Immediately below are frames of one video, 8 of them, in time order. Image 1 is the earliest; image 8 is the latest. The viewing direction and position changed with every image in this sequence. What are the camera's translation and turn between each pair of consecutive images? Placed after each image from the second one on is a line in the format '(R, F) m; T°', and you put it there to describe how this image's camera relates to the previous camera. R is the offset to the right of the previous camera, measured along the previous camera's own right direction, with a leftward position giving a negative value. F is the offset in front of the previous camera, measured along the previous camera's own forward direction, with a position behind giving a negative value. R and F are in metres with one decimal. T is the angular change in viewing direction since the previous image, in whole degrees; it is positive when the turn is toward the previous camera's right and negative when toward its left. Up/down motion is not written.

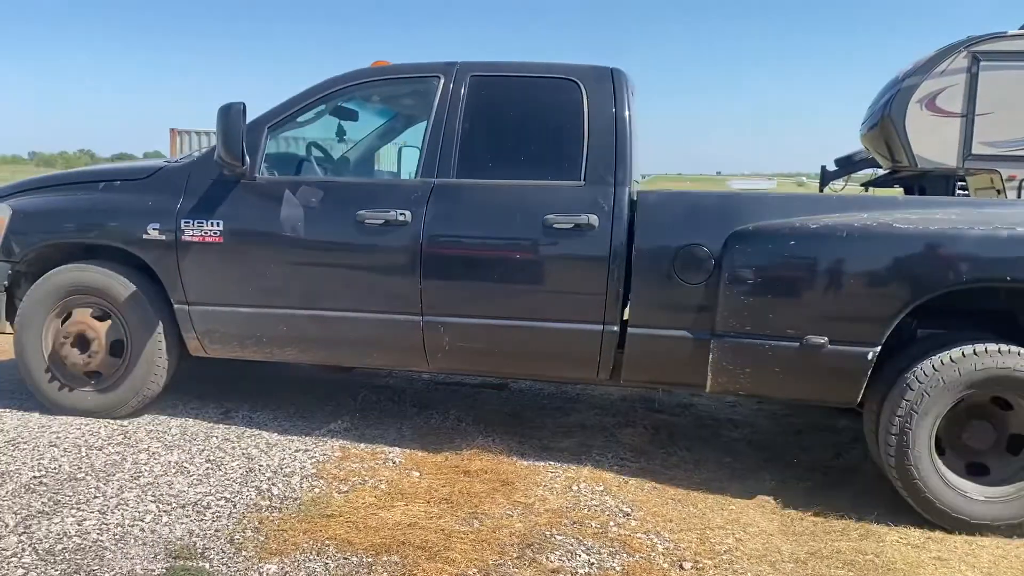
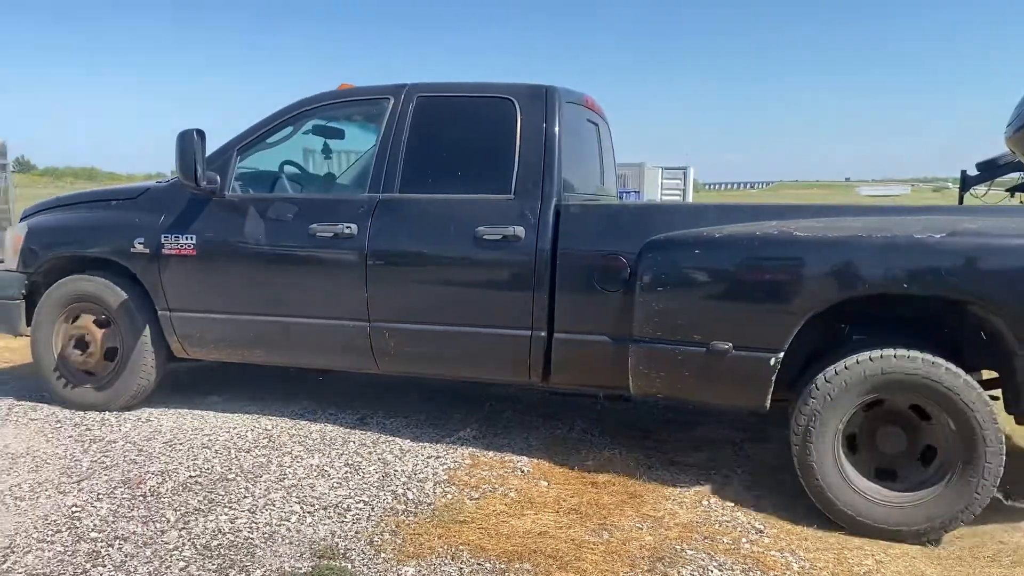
(+0.8, -0.2) m; -7°
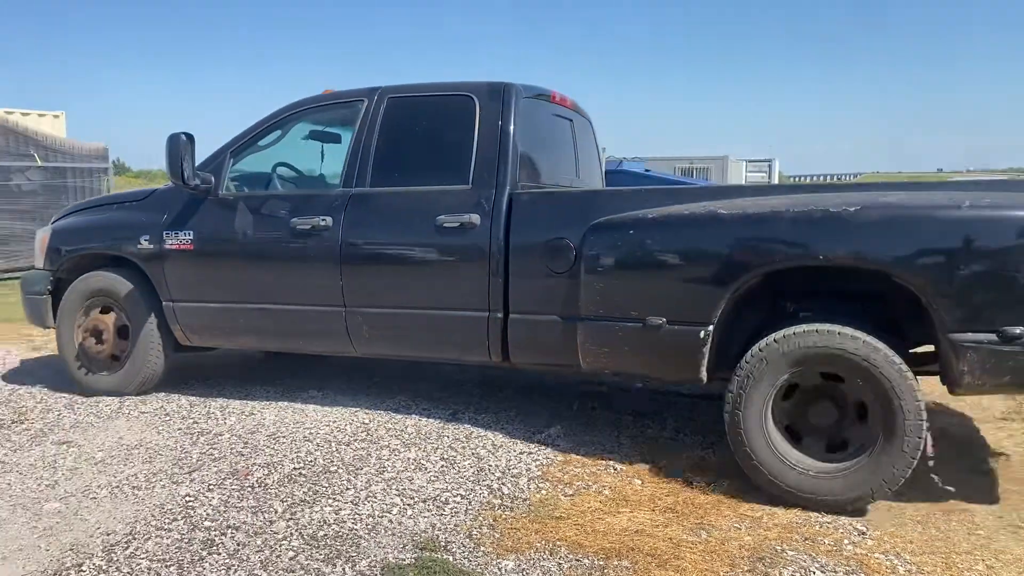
(+0.6, -0.2) m; -5°
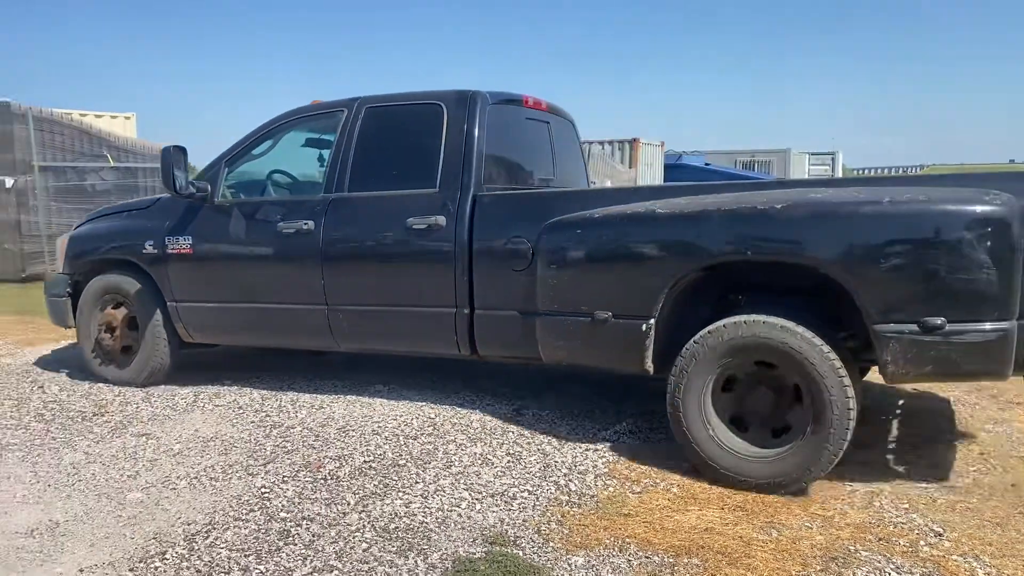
(+0.5, -0.2) m; -4°
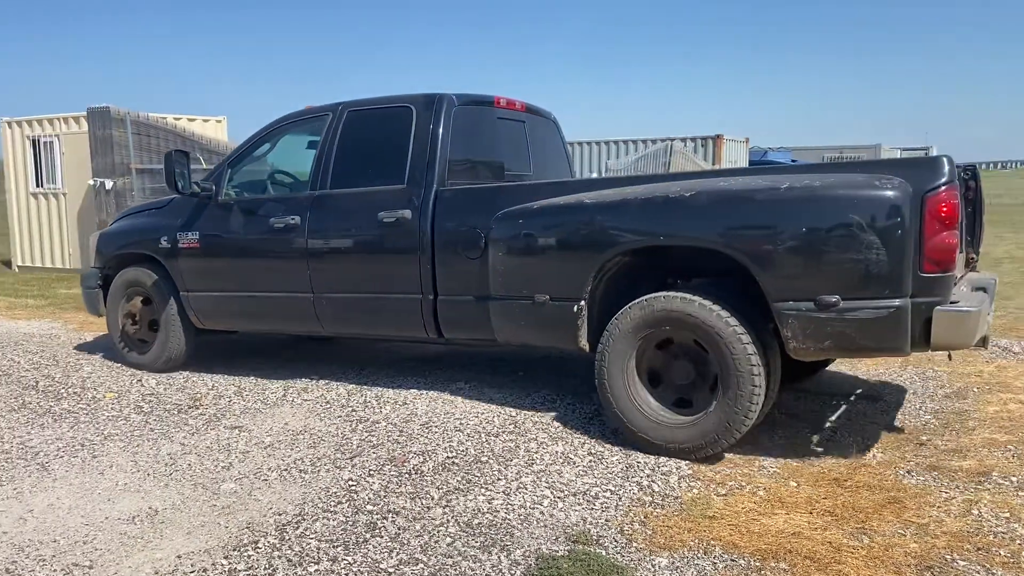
(+0.7, -0.3) m; -5°
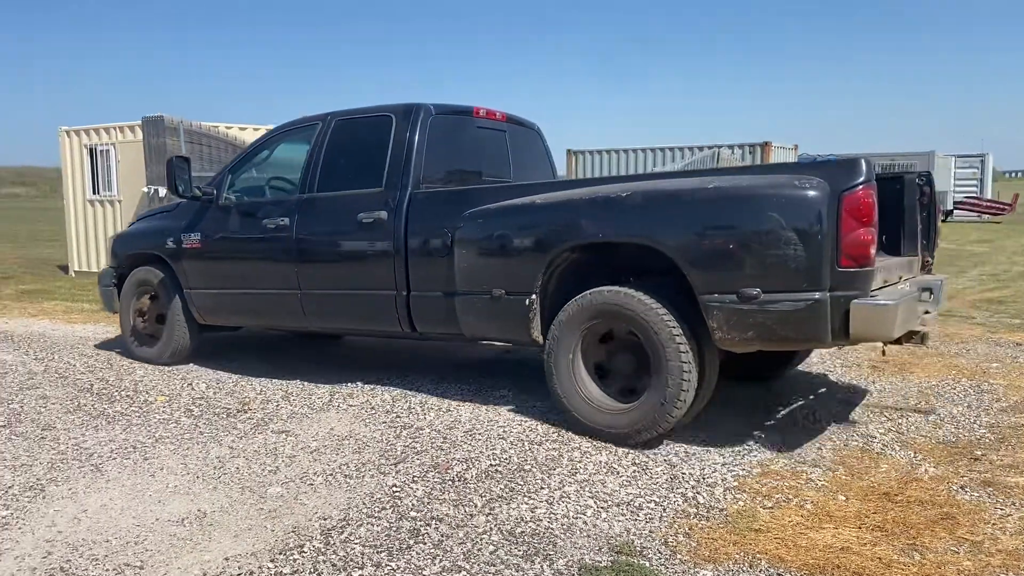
(+0.5, -0.3) m; -3°
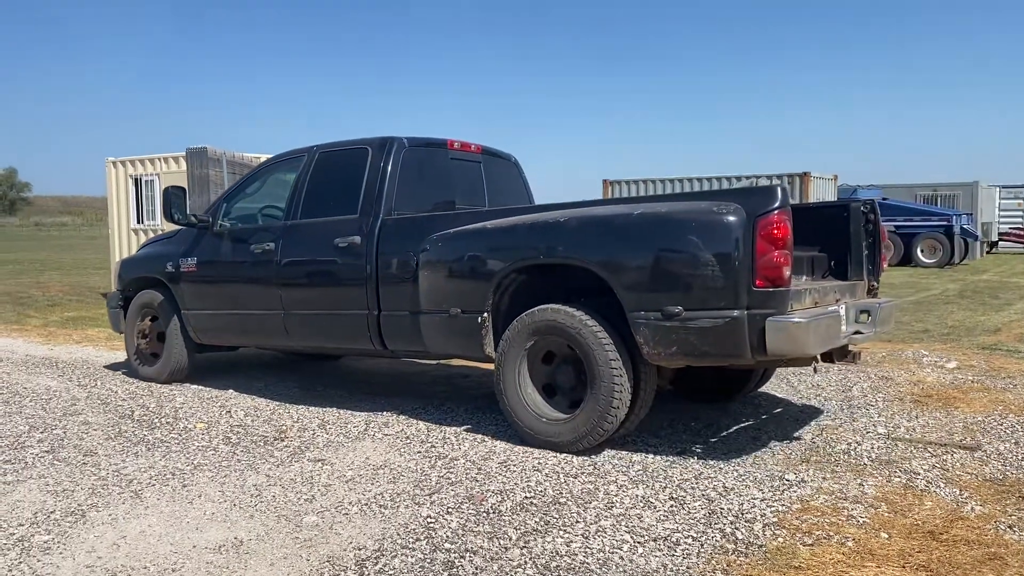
(+0.4, -0.3) m; -2°
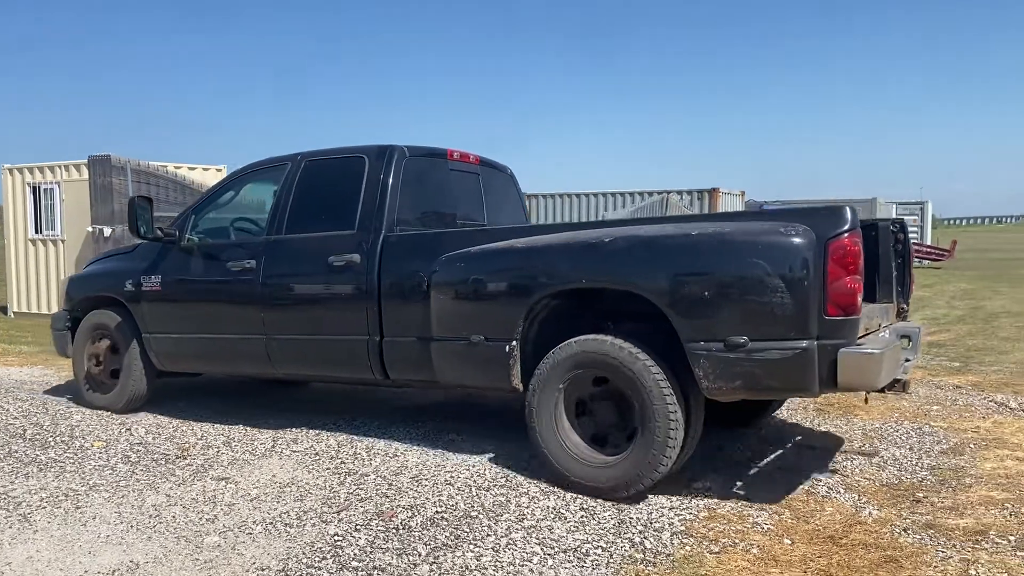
(-0.6, +0.4) m; +6°
